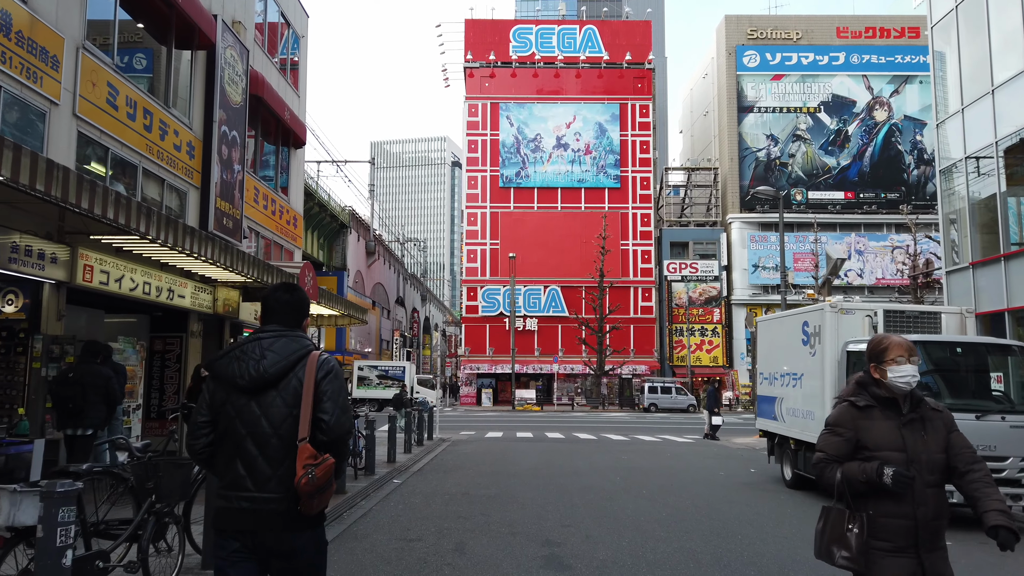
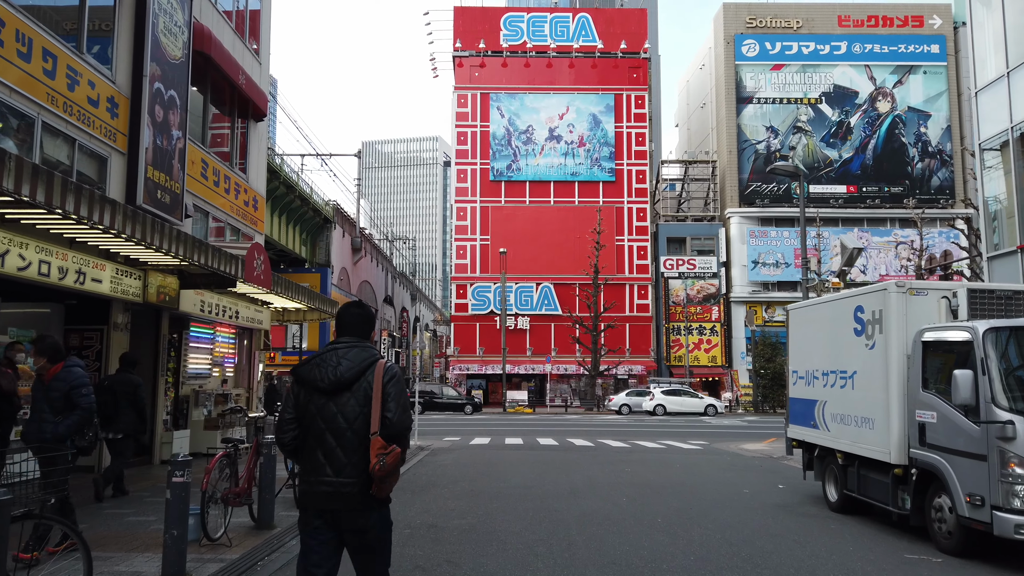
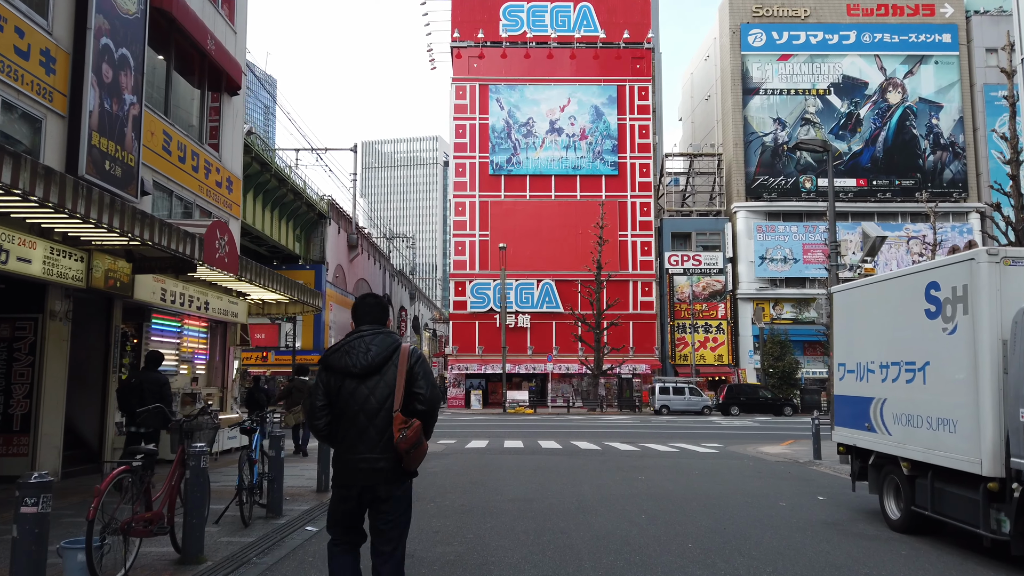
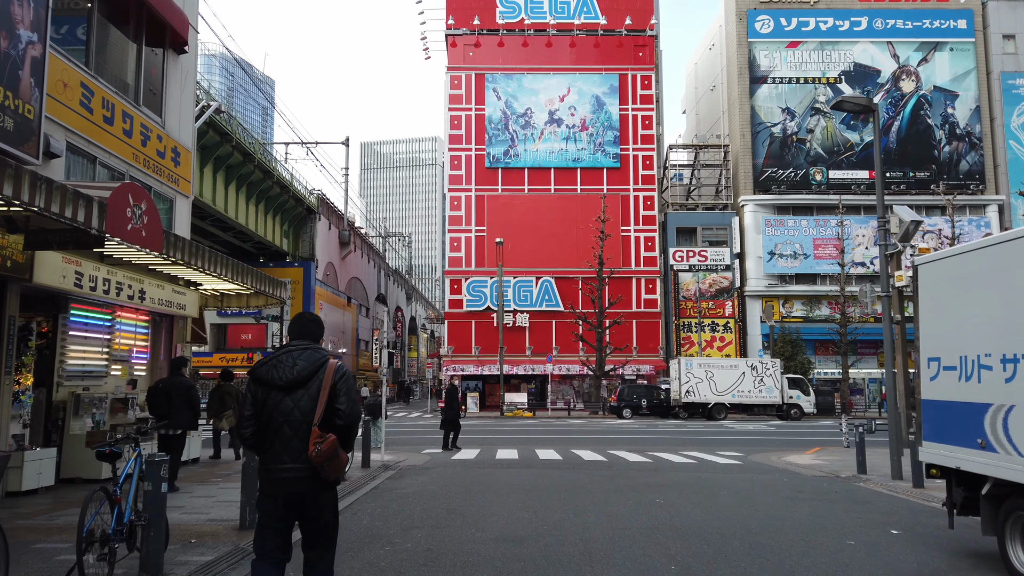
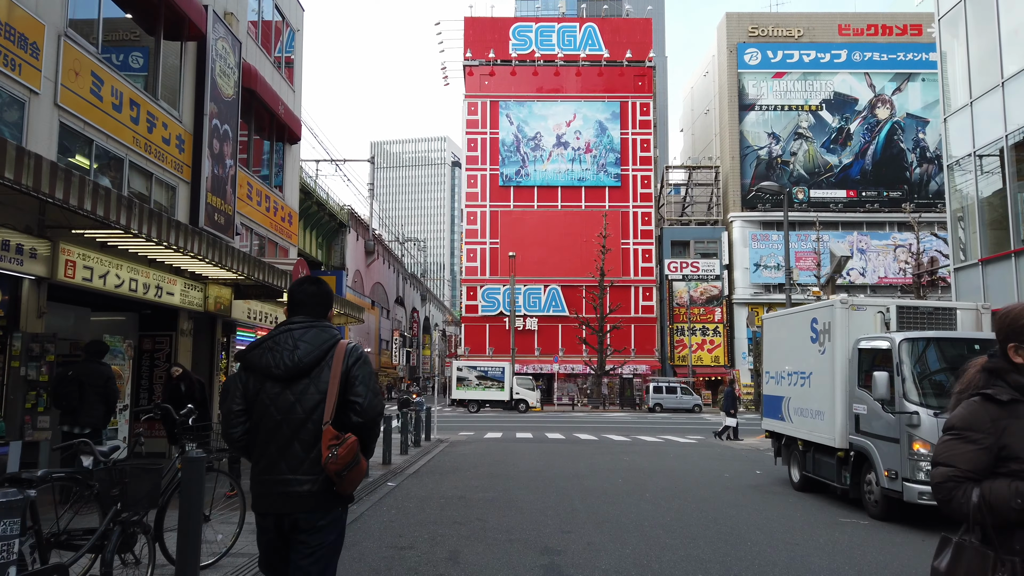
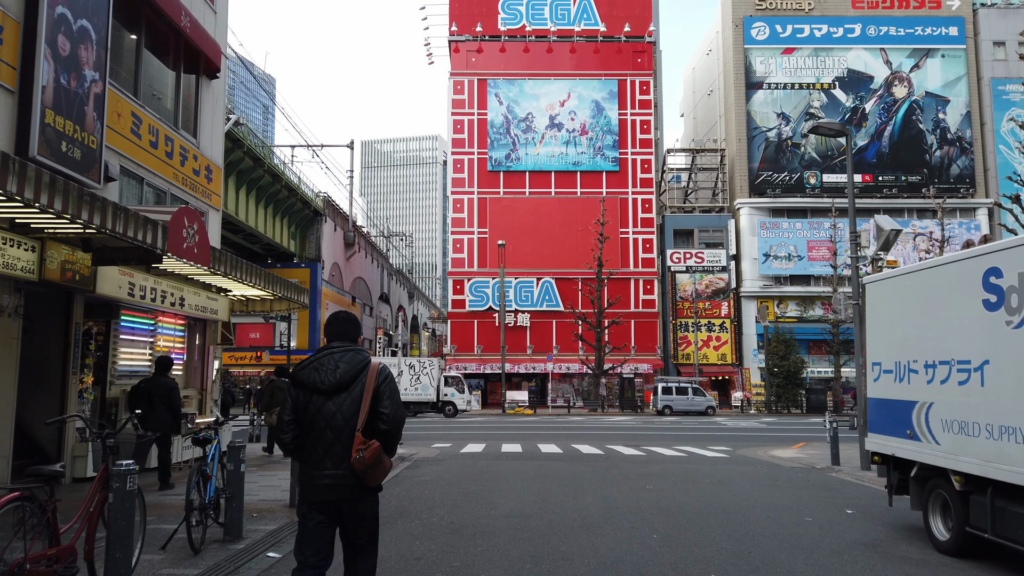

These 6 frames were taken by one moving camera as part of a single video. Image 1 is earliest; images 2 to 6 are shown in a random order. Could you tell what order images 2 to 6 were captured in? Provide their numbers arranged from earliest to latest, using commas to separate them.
5, 2, 3, 6, 4
